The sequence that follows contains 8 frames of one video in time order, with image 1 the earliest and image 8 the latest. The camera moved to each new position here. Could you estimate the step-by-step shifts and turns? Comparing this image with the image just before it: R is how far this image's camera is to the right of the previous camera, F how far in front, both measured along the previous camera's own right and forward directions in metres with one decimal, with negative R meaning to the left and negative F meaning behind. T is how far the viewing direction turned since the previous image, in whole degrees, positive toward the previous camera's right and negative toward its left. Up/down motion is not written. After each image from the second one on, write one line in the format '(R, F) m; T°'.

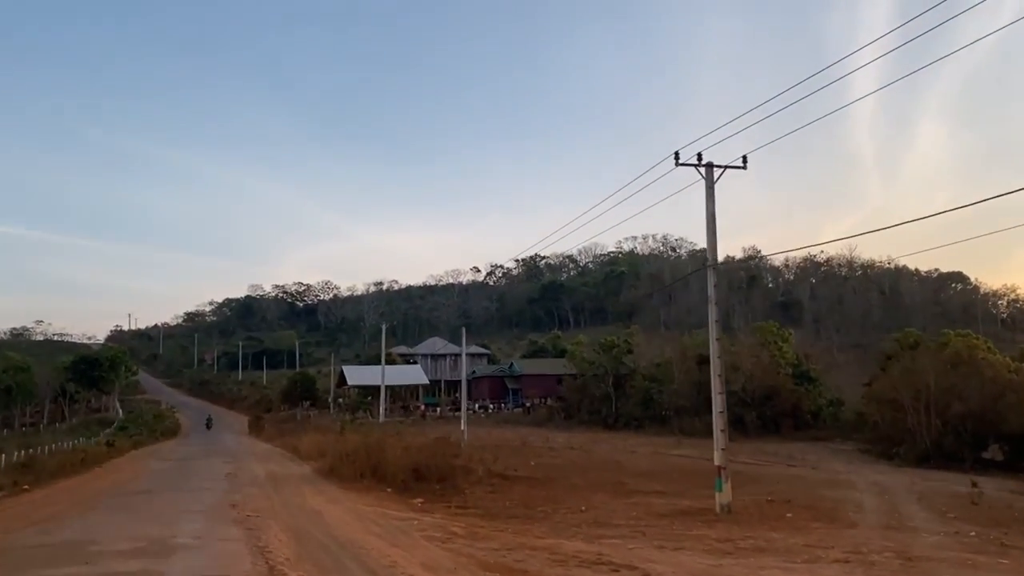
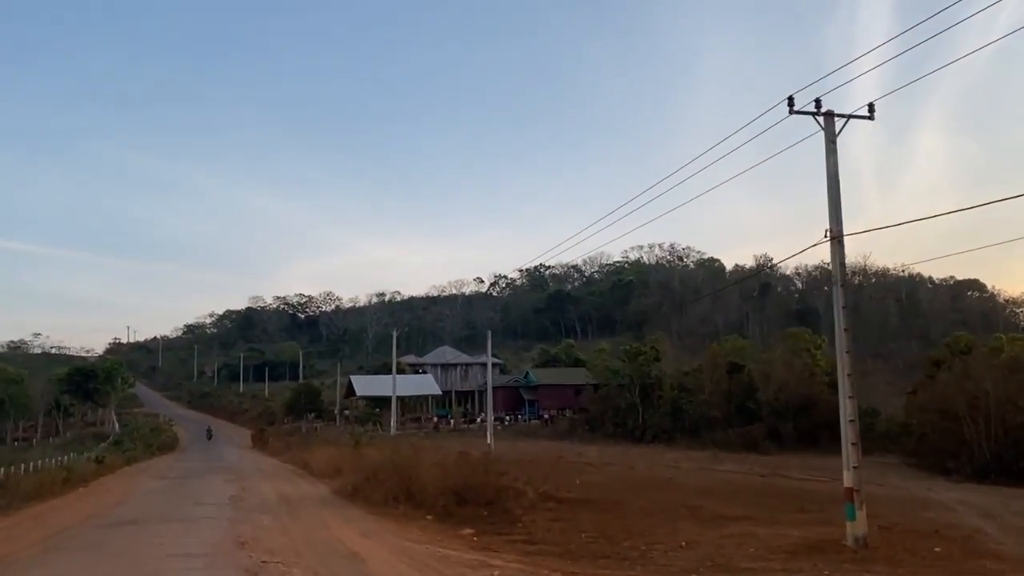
(-1.0, +2.8) m; 0°
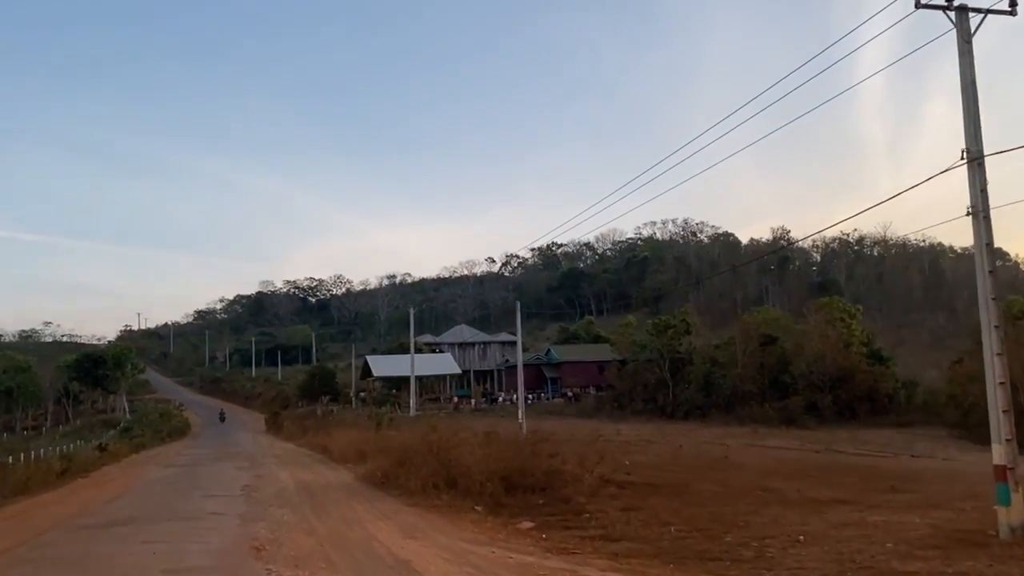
(-0.6, +2.1) m; -1°
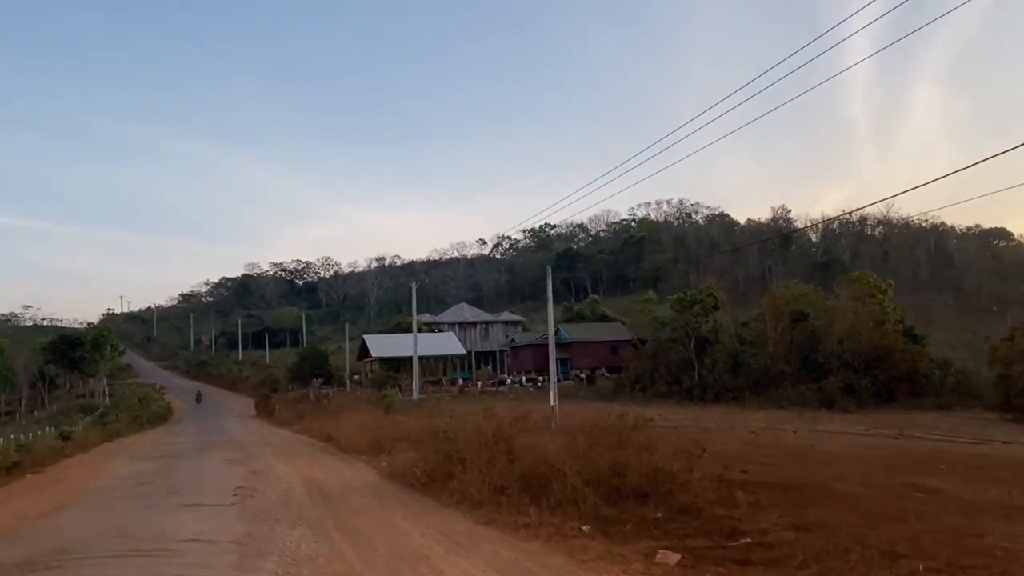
(-1.2, +3.4) m; +1°
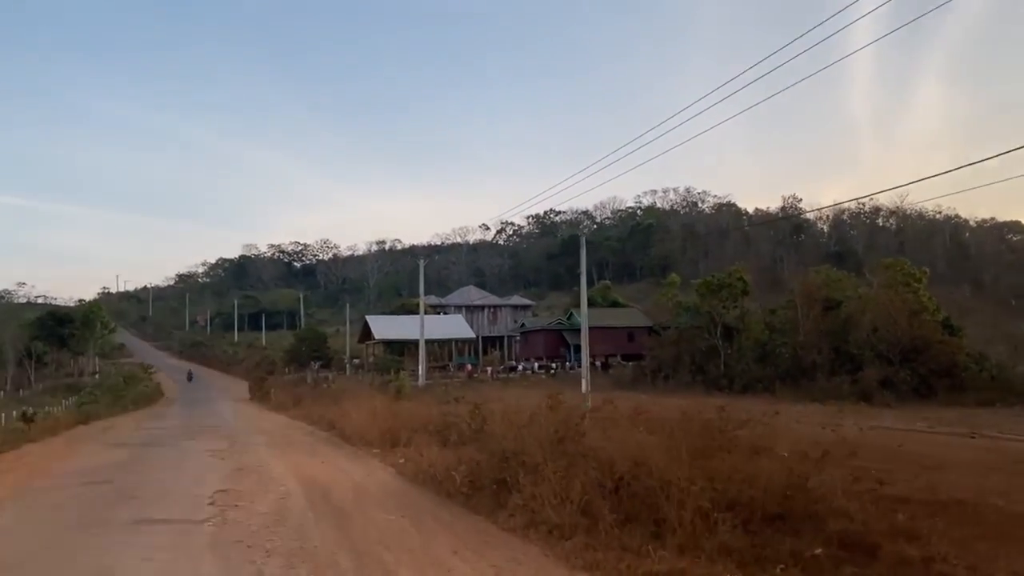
(-0.7, +2.6) m; 0°
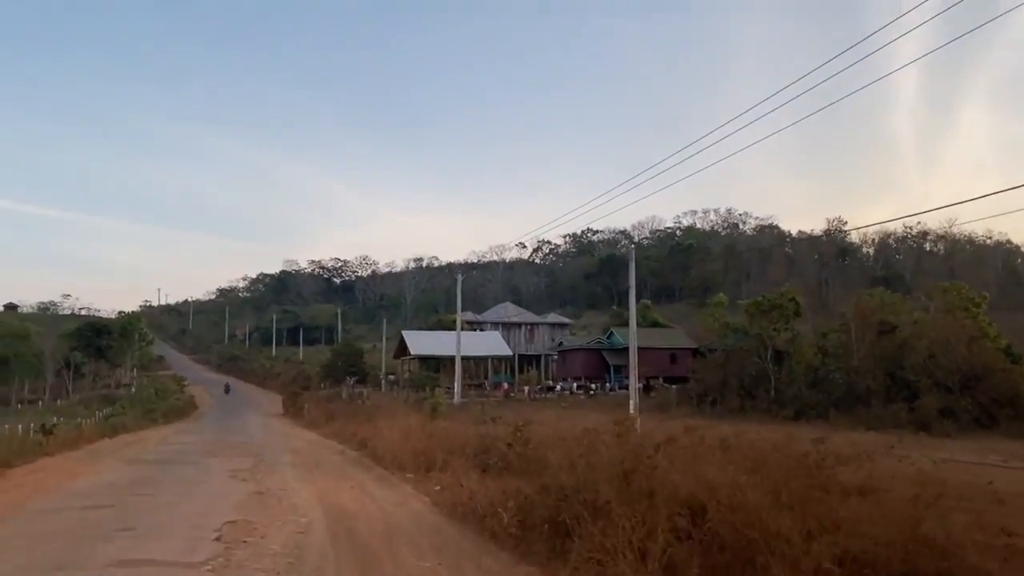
(-0.2, +1.1) m; -2°
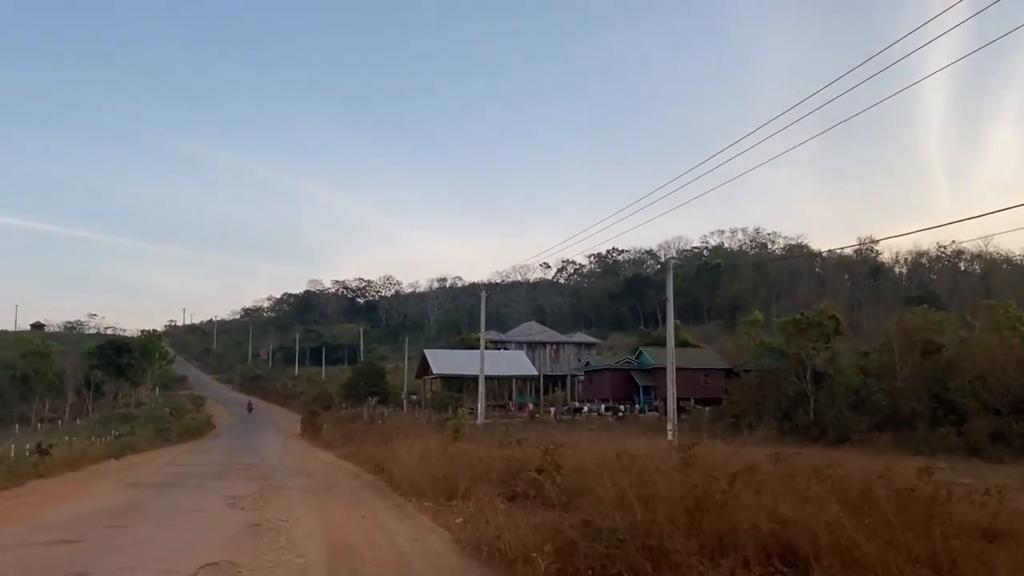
(-0.1, +1.2) m; -2°
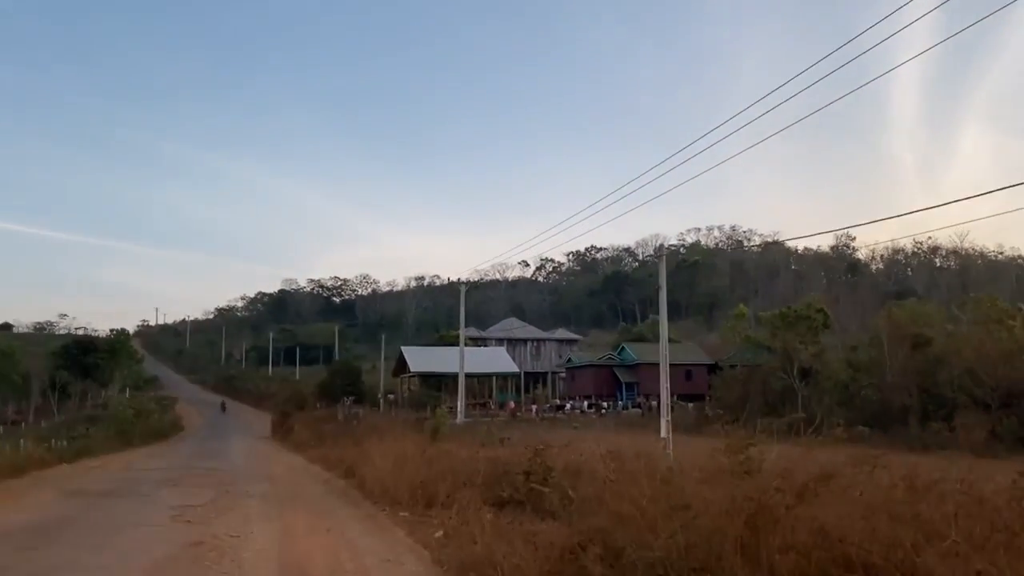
(-0.1, +1.2) m; +2°
